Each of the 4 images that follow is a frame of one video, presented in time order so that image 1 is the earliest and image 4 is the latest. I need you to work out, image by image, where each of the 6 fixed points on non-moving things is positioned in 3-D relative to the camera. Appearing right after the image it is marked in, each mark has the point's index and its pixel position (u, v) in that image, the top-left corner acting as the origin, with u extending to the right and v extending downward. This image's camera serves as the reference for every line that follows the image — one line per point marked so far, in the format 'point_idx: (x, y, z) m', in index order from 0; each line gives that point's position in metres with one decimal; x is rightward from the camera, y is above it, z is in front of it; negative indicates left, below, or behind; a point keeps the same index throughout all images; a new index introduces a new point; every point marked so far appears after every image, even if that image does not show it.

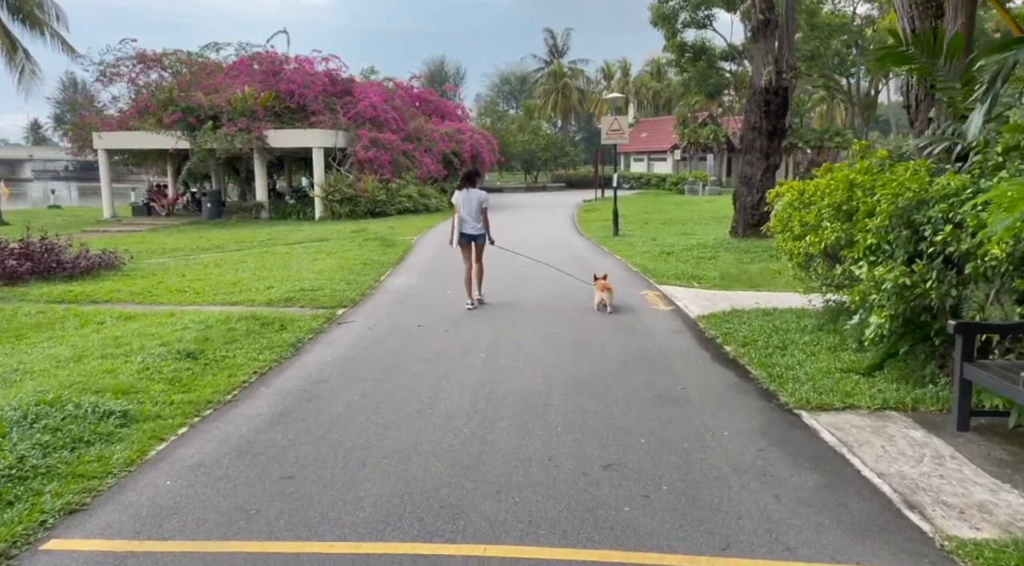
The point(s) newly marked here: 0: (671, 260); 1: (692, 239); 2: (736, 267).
0: (+2.8, +0.4, +12.6) m
1: (+3.8, +0.9, +15.0) m
2: (+3.8, +0.3, +11.9) m
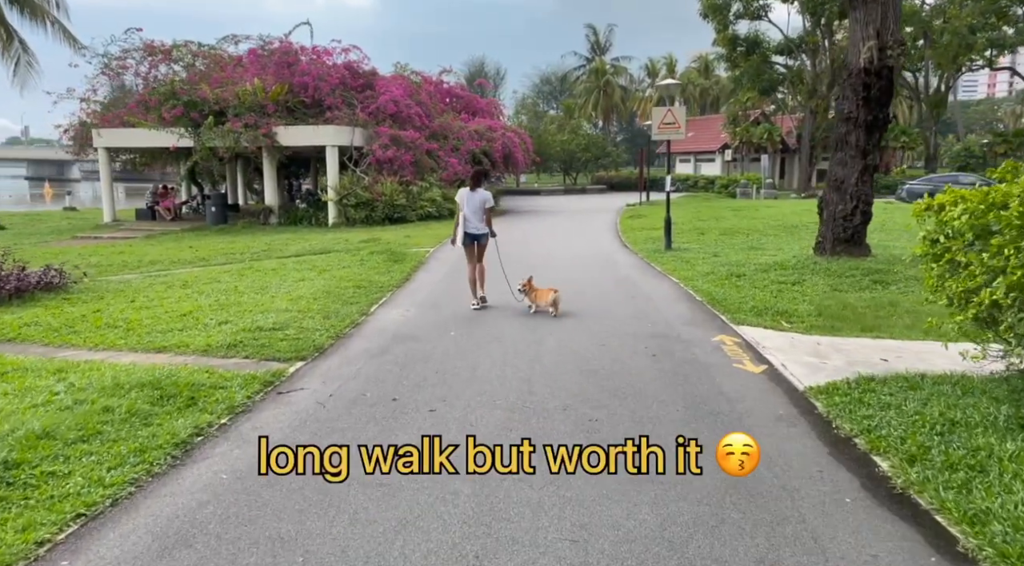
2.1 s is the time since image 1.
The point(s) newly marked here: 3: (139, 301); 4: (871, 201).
0: (+3.3, 0.0, +9.9) m
1: (+4.4, +0.5, +12.3) m
2: (+4.1, -0.2, +9.1) m
3: (-5.0, -0.2, +9.5) m
4: (+5.7, +1.3, +11.3) m
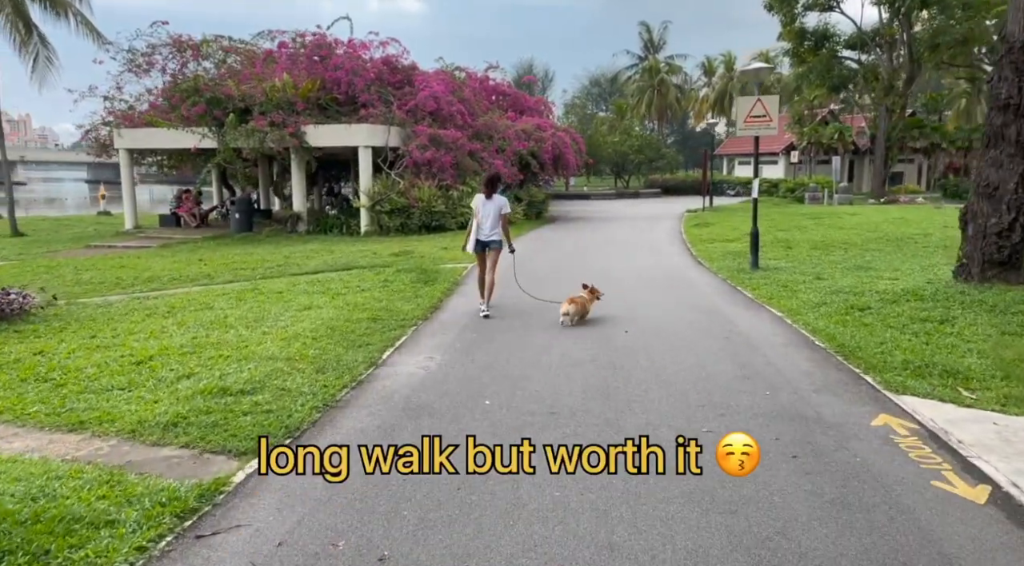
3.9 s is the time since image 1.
0: (+3.9, -0.4, +7.5) m
1: (+5.2, 0.0, +9.8) m
2: (+4.7, -0.6, +6.6) m
3: (-4.4, -0.6, +7.6) m
4: (+6.4, +0.9, +8.7) m
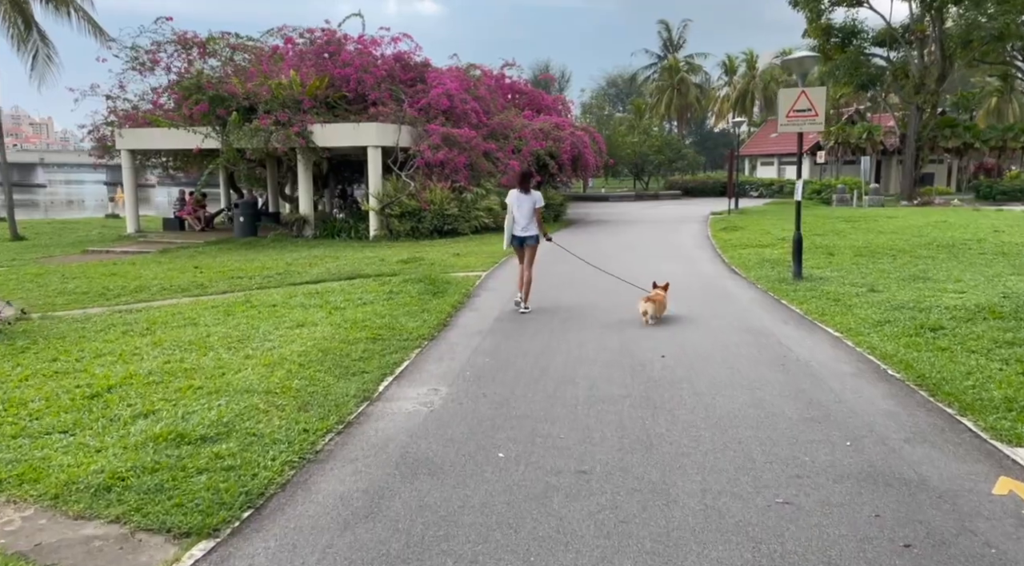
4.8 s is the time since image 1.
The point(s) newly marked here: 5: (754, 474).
0: (+4.0, -0.6, +6.5) m
1: (+5.4, -0.1, +8.7) m
2: (+4.8, -0.8, +5.6) m
3: (-4.2, -0.7, +6.7) m
4: (+6.6, +0.7, +7.6) m
5: (+1.4, -1.1, +3.8) m
